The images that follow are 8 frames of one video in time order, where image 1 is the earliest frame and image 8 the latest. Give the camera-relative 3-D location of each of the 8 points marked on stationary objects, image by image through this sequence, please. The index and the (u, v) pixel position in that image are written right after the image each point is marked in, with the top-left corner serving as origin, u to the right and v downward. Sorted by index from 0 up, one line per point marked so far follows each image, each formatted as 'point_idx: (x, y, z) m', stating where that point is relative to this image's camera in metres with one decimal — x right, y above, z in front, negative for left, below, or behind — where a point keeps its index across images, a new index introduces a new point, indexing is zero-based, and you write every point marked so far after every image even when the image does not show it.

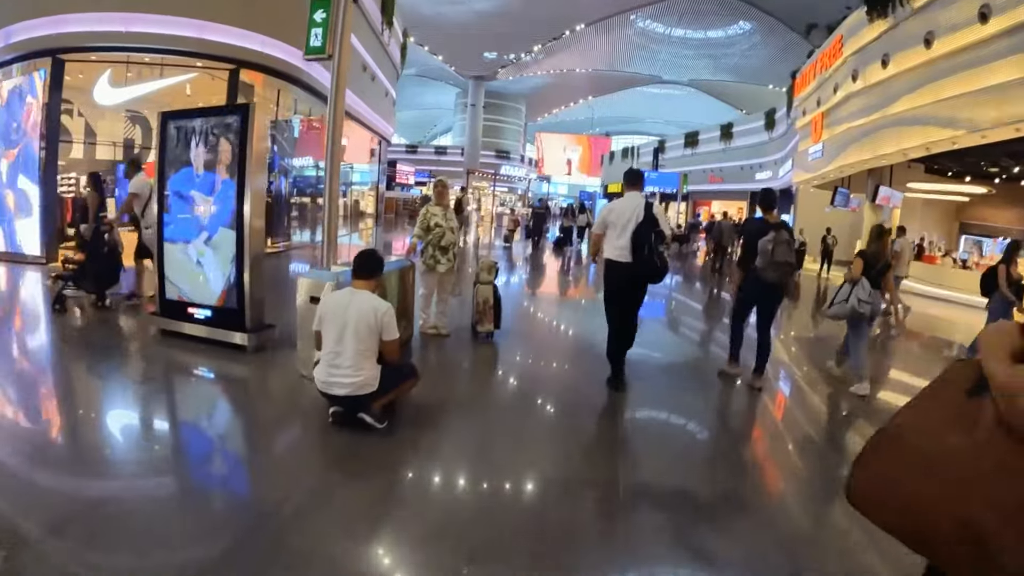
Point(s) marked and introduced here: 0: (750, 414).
0: (+1.3, -0.7, +5.5) m
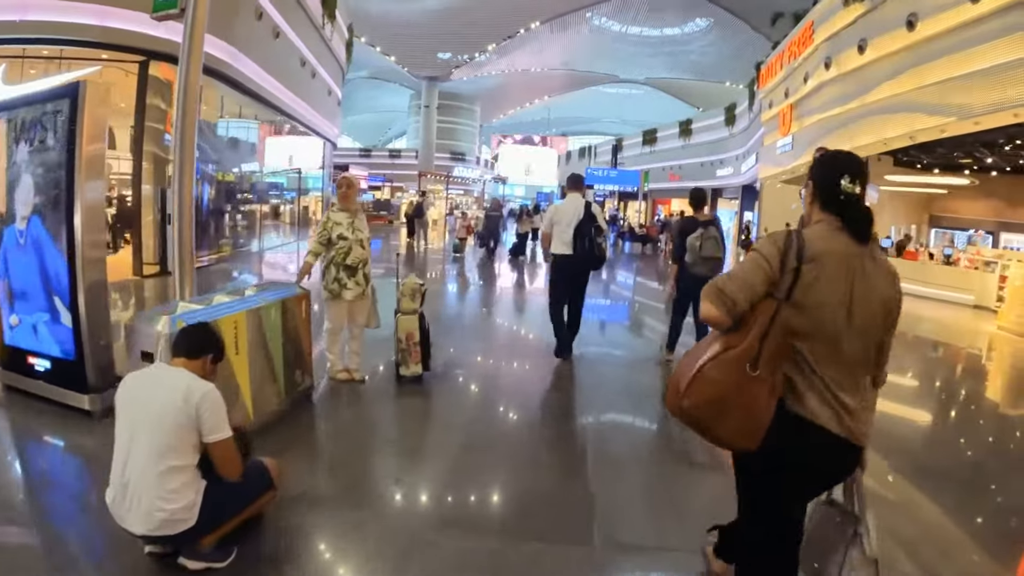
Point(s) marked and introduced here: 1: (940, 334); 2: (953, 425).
0: (+1.1, -0.7, +5.1) m
1: (+3.5, -0.4, +8.0) m
2: (+2.4, -0.7, +5.5) m
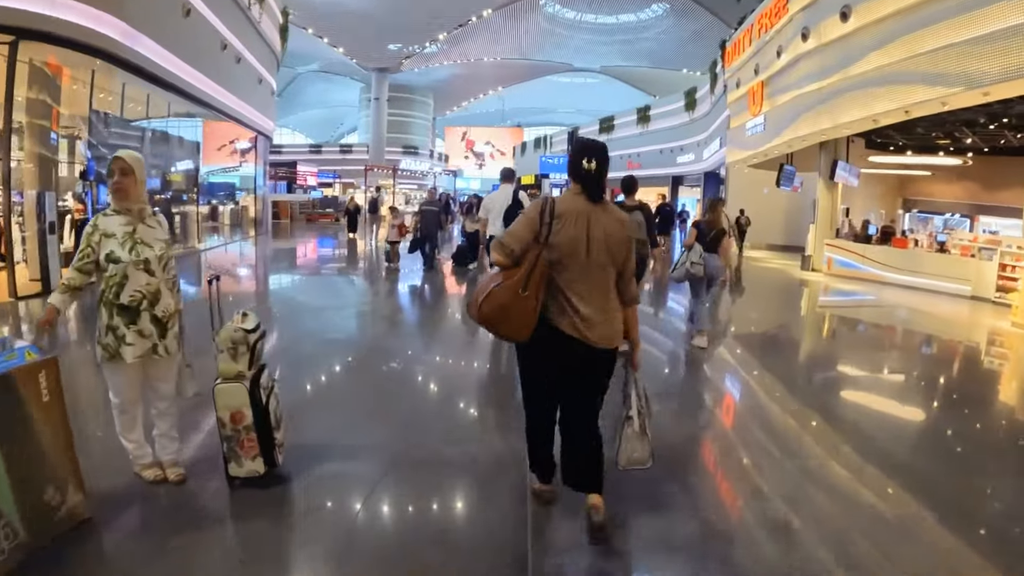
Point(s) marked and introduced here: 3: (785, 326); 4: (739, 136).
0: (+0.9, -0.7, +4.7) m
1: (+3.2, -0.3, +7.6) m
2: (+2.2, -0.6, +5.1) m
3: (+2.1, -0.3, +7.4) m
4: (+4.0, +2.7, +17.1) m
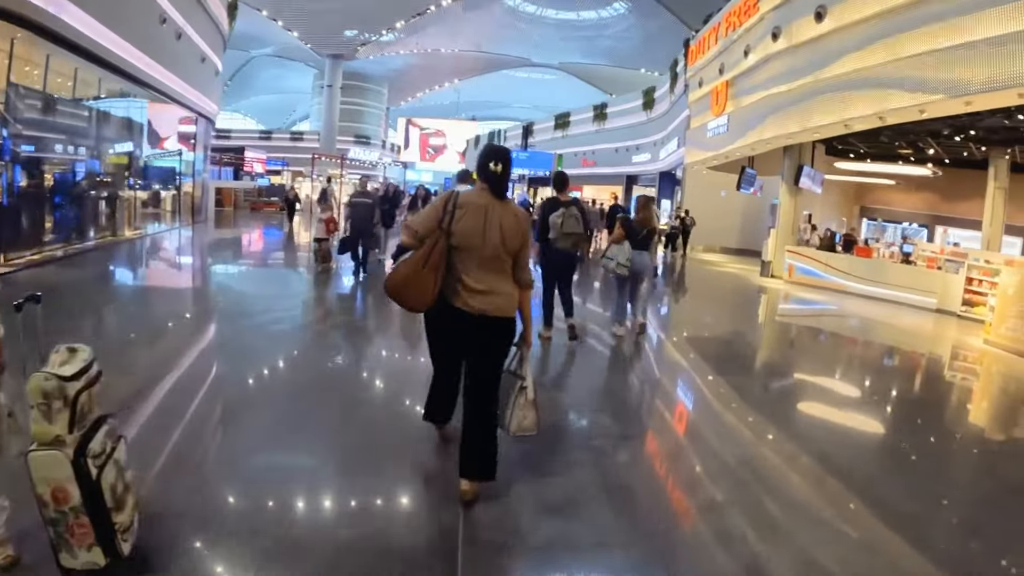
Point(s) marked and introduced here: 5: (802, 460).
0: (+0.6, -0.7, +4.5) m
1: (+2.8, -0.4, +7.5) m
2: (+1.9, -0.7, +4.9) m
3: (+1.7, -0.3, +7.3) m
4: (+3.3, +2.7, +17.0) m
5: (+1.3, -0.8, +4.4) m
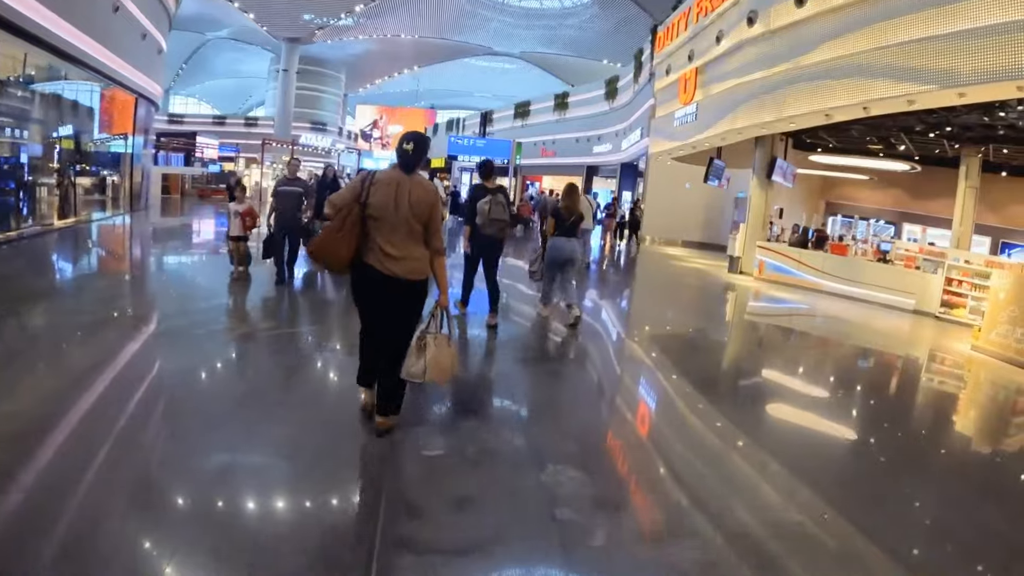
0: (+0.5, -0.7, +4.3) m
1: (+2.5, -0.3, +7.4) m
2: (+1.7, -0.7, +4.8) m
3: (+1.4, -0.3, +7.1) m
4: (+2.6, +2.8, +16.8) m
5: (+1.1, -0.8, +4.2) m
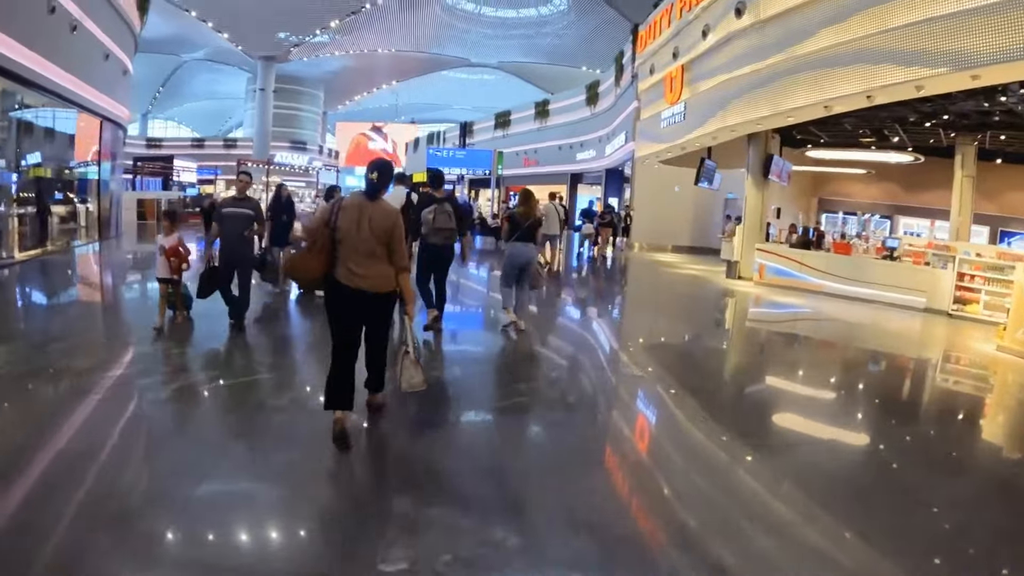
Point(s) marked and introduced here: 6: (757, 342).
0: (+0.4, -0.7, +4.0) m
1: (+2.4, -0.3, +7.2) m
2: (+1.7, -0.7, +4.5) m
3: (+1.3, -0.3, +6.9) m
4: (+2.3, +2.7, +16.7) m
5: (+1.1, -0.8, +4.0) m
6: (+1.6, -0.4, +6.6) m
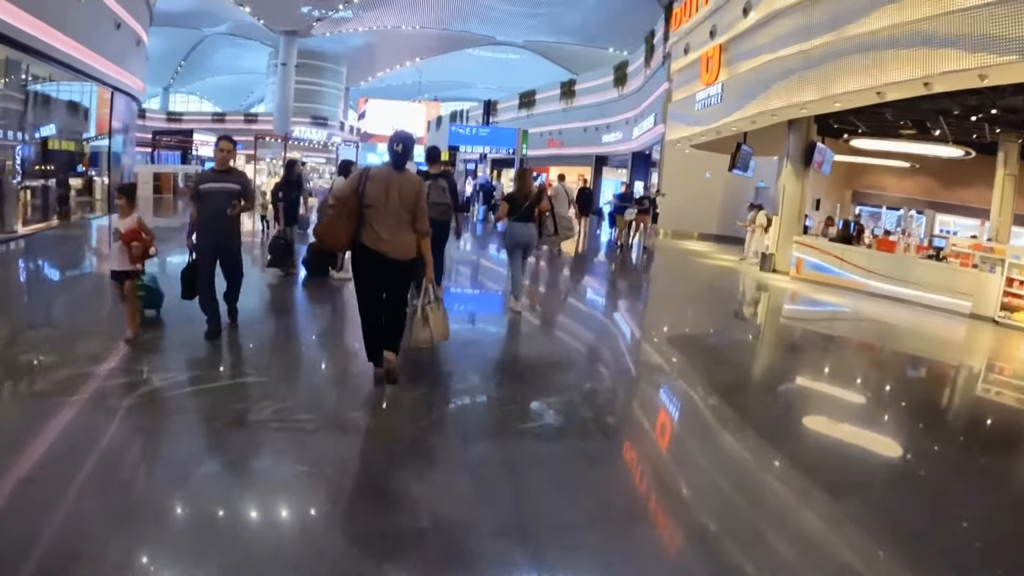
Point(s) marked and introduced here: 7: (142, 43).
0: (+0.5, -0.7, +3.8) m
1: (+2.6, -0.3, +6.9) m
2: (+1.8, -0.7, +4.3) m
3: (+1.5, -0.3, +6.6) m
4: (+2.7, +2.9, +16.3) m
5: (+1.1, -0.8, +3.8) m
6: (+1.7, -0.3, +6.4) m
7: (-5.8, +3.9, +15.8) m
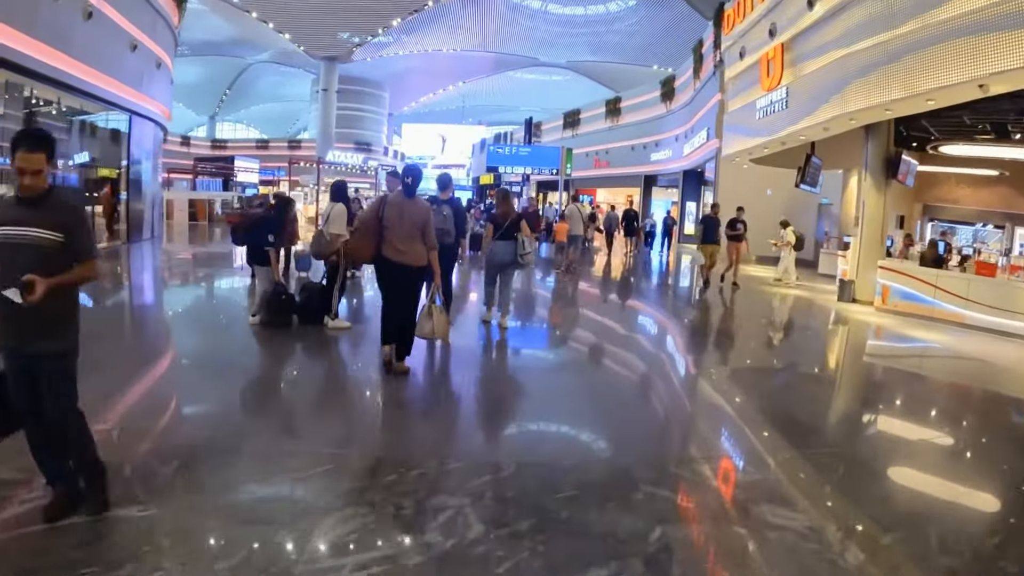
0: (+0.6, -0.8, +3.3) m
1: (+2.8, -0.4, +6.3) m
2: (+1.9, -0.8, +3.7) m
3: (+1.7, -0.4, +6.1) m
4: (+3.4, +2.5, +15.8) m
5: (+1.3, -0.9, +3.2) m
6: (+2.0, -0.5, +5.8) m
7: (-5.2, +3.4, +15.7) m
